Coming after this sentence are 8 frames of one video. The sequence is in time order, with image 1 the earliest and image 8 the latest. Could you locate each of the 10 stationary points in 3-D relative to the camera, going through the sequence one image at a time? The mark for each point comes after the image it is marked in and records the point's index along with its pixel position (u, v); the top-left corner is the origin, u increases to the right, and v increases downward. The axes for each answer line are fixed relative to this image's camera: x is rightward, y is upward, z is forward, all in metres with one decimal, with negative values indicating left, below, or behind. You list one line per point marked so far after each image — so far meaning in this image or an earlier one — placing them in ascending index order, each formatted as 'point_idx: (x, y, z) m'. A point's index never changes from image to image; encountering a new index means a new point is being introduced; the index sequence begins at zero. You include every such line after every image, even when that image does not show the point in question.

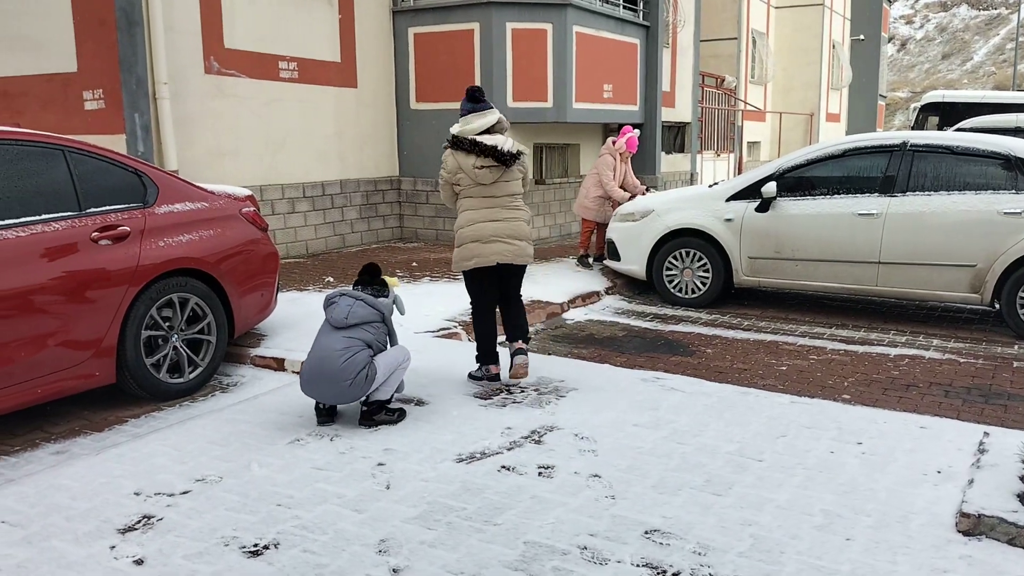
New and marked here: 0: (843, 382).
0: (+2.2, -0.6, +5.8) m
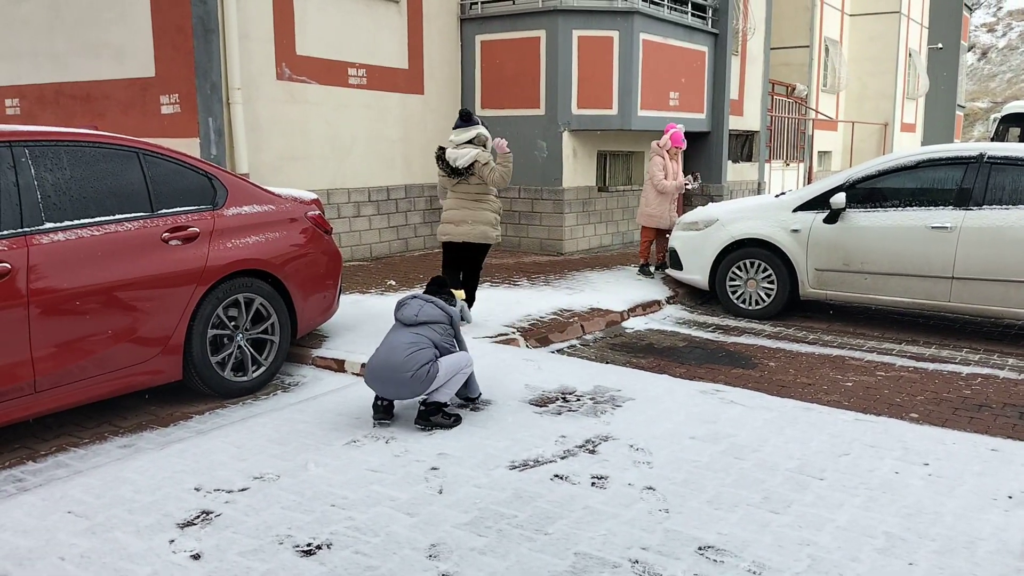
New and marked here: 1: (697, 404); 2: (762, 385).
0: (+2.6, -0.7, +5.6) m
1: (+1.0, -0.6, +4.6) m
2: (+1.7, -0.7, +5.8) m
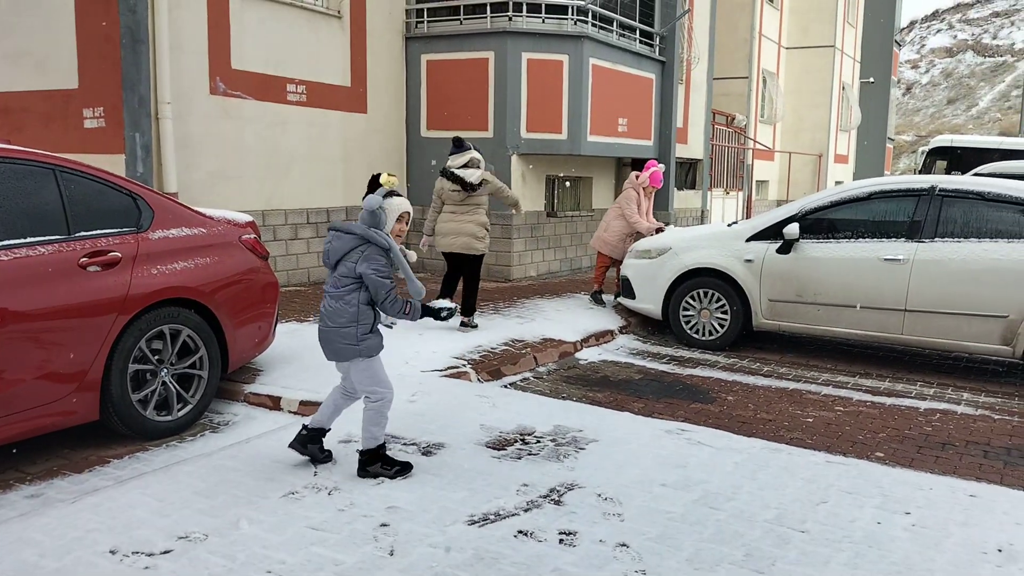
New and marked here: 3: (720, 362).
0: (+2.3, -1.0, +5.4) m
1: (+0.8, -0.8, +4.4) m
2: (+1.4, -0.9, +5.6) m
3: (+1.8, -0.7, +7.4) m
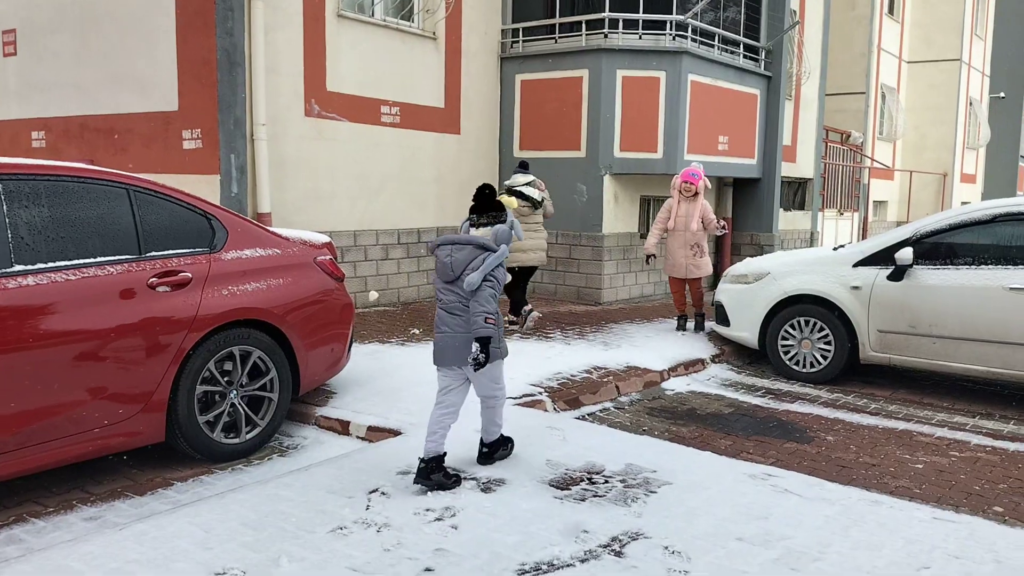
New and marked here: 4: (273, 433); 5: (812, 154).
0: (+2.7, -1.2, +4.8) m
1: (+1.1, -1.0, +4.0) m
2: (+1.9, -1.1, +5.1) m
3: (+2.5, -0.9, +6.9) m
4: (-1.4, -0.8, +5.0) m
5: (+5.2, +2.3, +14.7) m
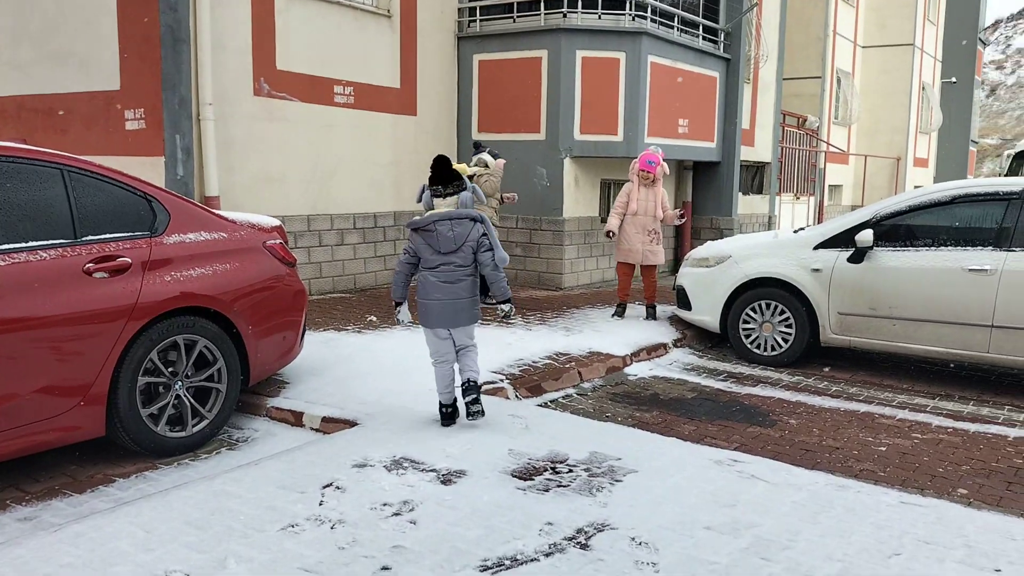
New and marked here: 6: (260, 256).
0: (+2.5, -1.0, +4.8) m
1: (+0.9, -0.9, +3.9) m
2: (+1.6, -1.0, +5.1) m
3: (+2.2, -0.7, +6.8) m
4: (-1.6, -0.8, +4.7) m
5: (+4.5, +2.6, +14.8) m
6: (-1.5, +0.2, +5.0) m
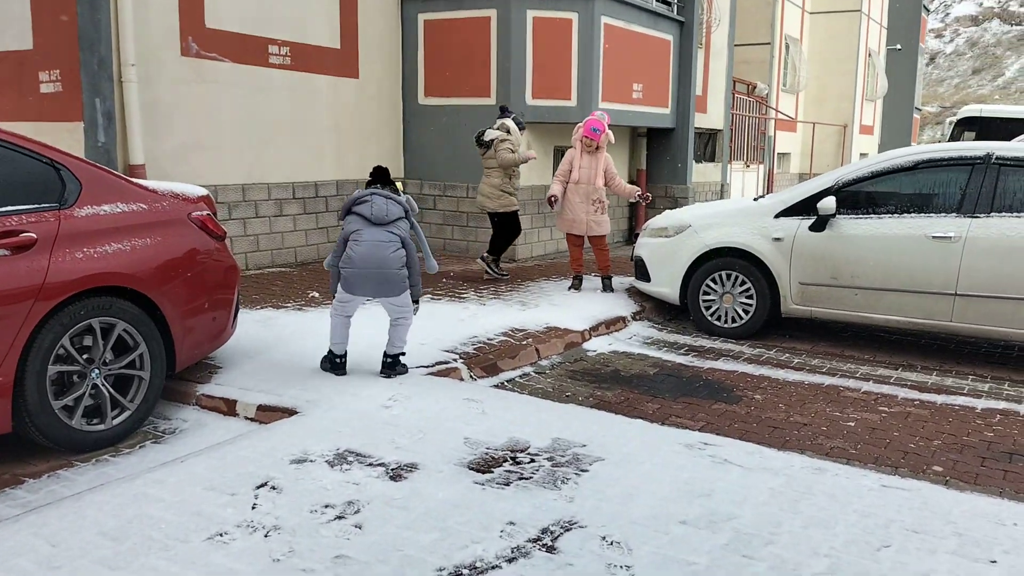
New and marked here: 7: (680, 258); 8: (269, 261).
0: (+2.3, -0.9, +4.6) m
1: (+0.7, -0.8, +3.6) m
2: (+1.4, -0.8, +4.8) m
3: (+1.8, -0.5, +6.6) m
4: (-1.9, -0.6, +4.3) m
5: (+3.6, +3.2, +14.6) m
6: (-1.7, +0.3, +4.5) m
7: (+1.5, +0.3, +7.3) m
8: (-2.5, +0.3, +8.6) m
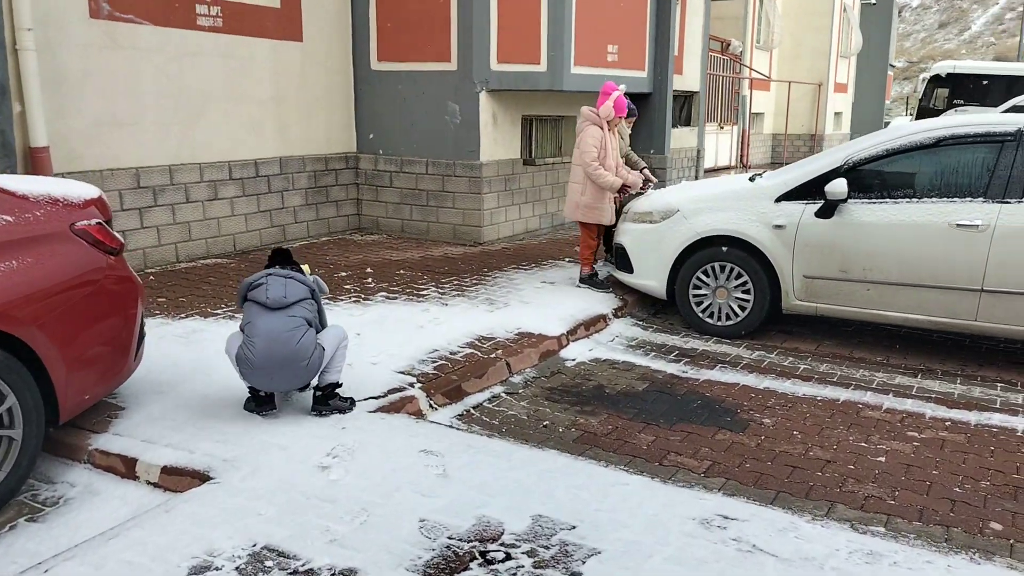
0: (+2.1, -0.9, +3.9) m
1: (+0.6, -0.9, +2.8) m
2: (+1.2, -0.9, +4.1) m
3: (+1.6, -0.5, +5.9) m
4: (-2.0, -0.8, +3.4) m
5: (+3.0, +3.6, +13.6) m
6: (-1.9, +0.2, +3.6) m
7: (+1.2, +0.3, +6.5) m
8: (-2.8, +0.3, +7.6) m
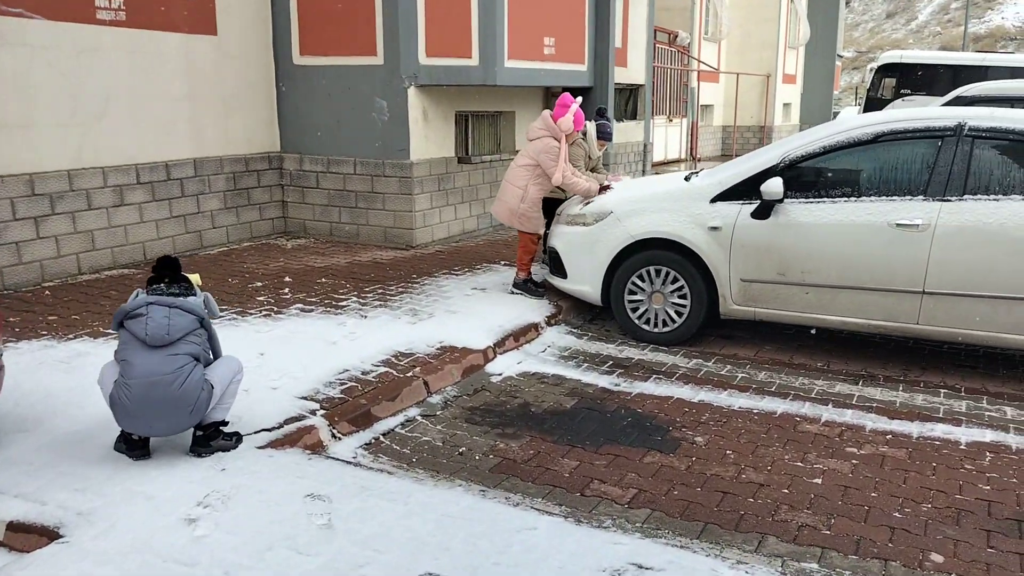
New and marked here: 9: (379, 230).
0: (+1.7, -1.0, +3.6) m
1: (+0.3, -1.0, +2.5) m
2: (+0.8, -0.9, +3.8) m
3: (+1.1, -0.5, +5.6) m
4: (-2.4, -0.9, +2.9) m
5: (+2.1, +3.7, +13.4) m
6: (-2.3, +0.1, +3.1) m
7: (+0.7, +0.3, +6.2) m
8: (-3.4, +0.2, +7.1) m
9: (-1.3, +0.6, +8.4) m
